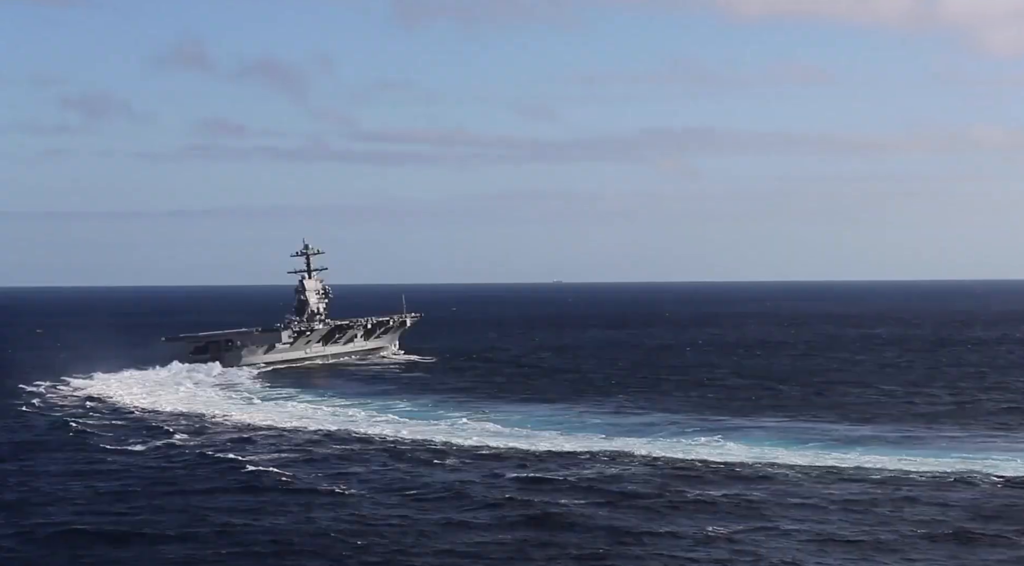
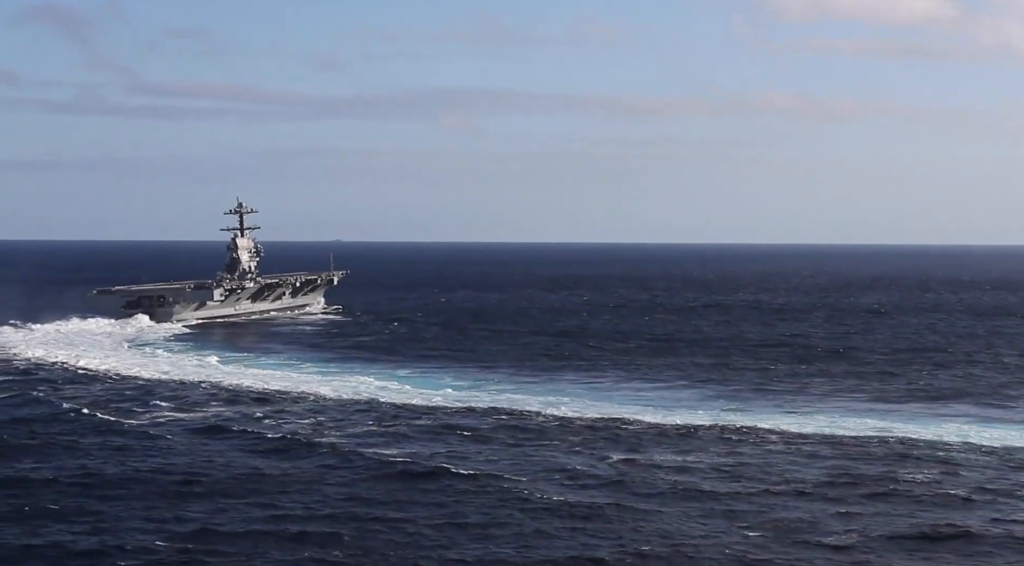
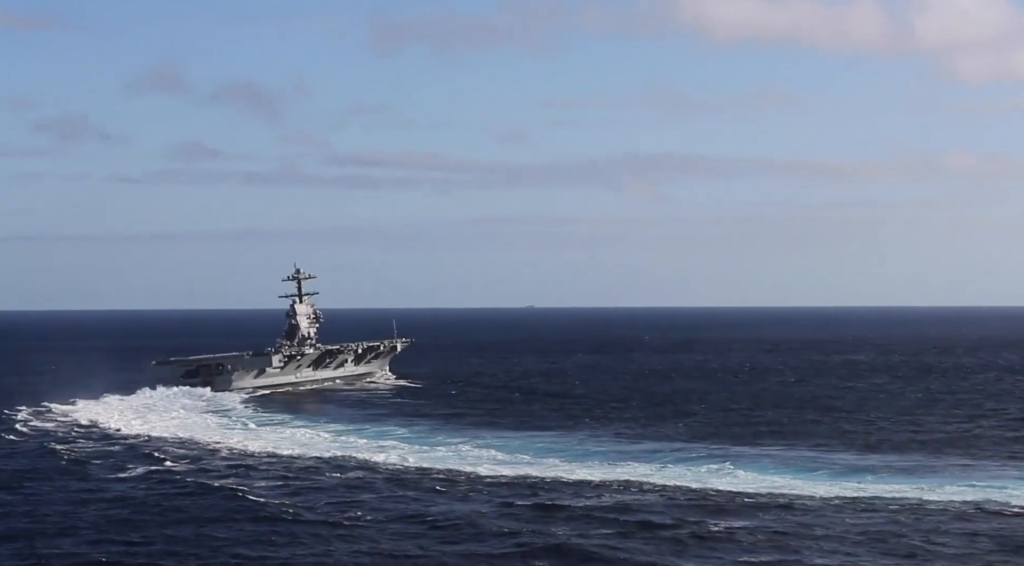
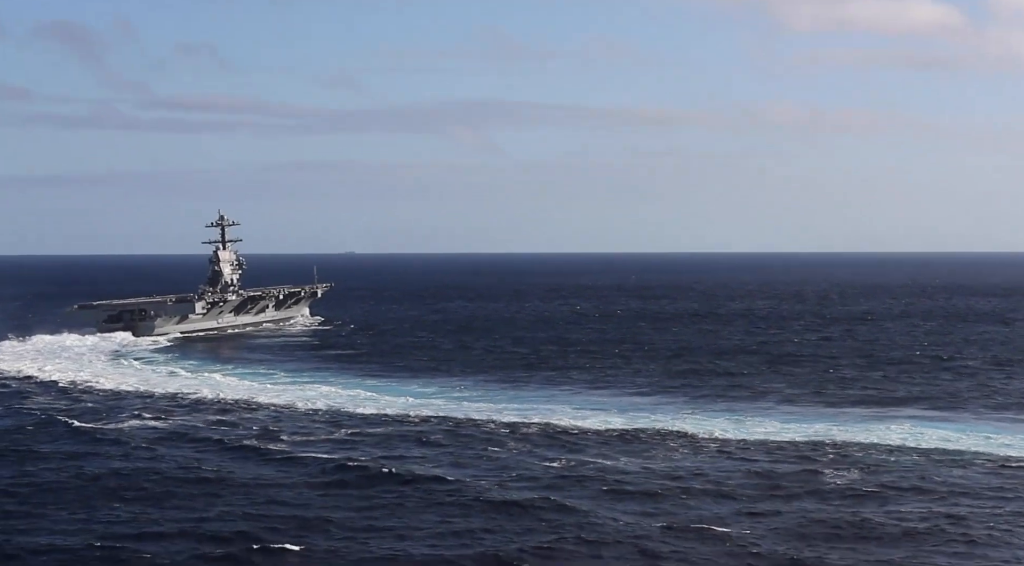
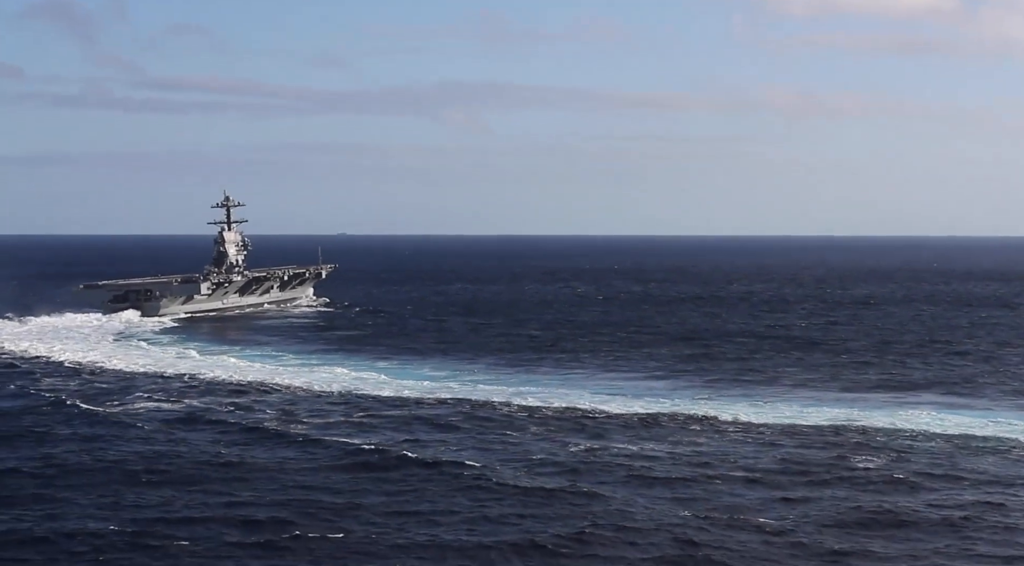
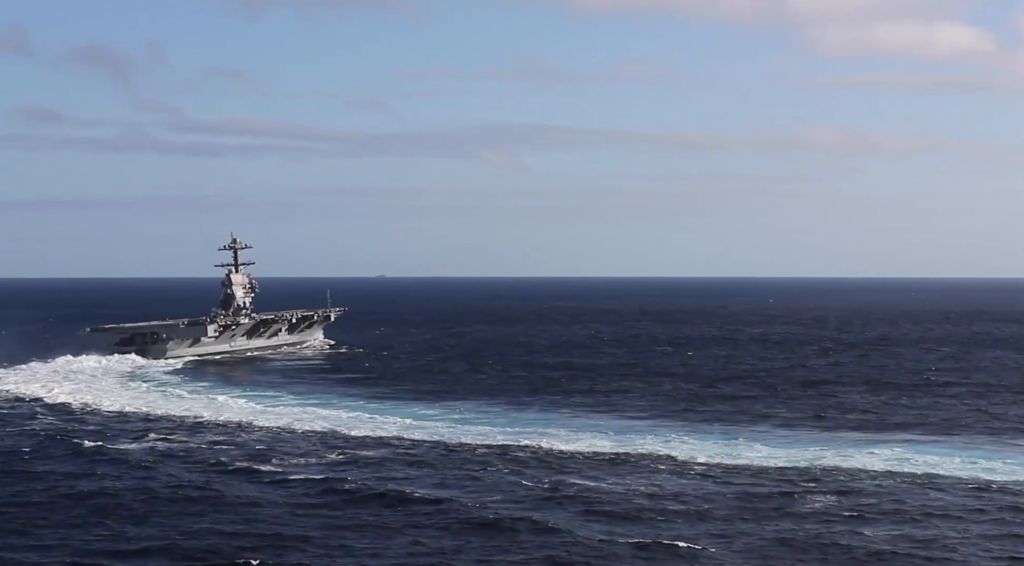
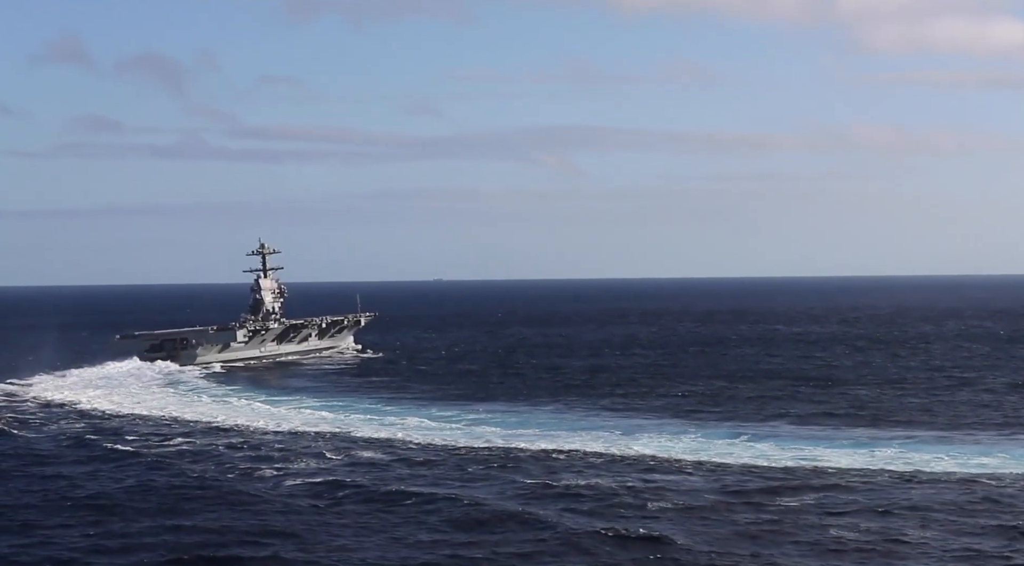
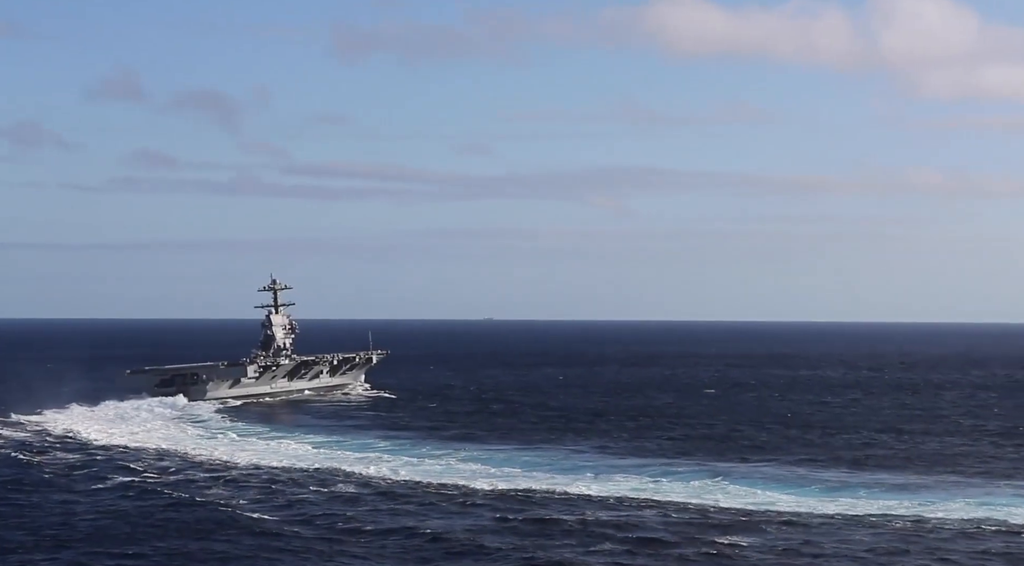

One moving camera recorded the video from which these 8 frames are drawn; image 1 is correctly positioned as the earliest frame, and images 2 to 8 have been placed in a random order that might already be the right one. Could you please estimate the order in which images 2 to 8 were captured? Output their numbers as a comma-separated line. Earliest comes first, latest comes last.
3, 8, 7, 6, 4, 5, 2
